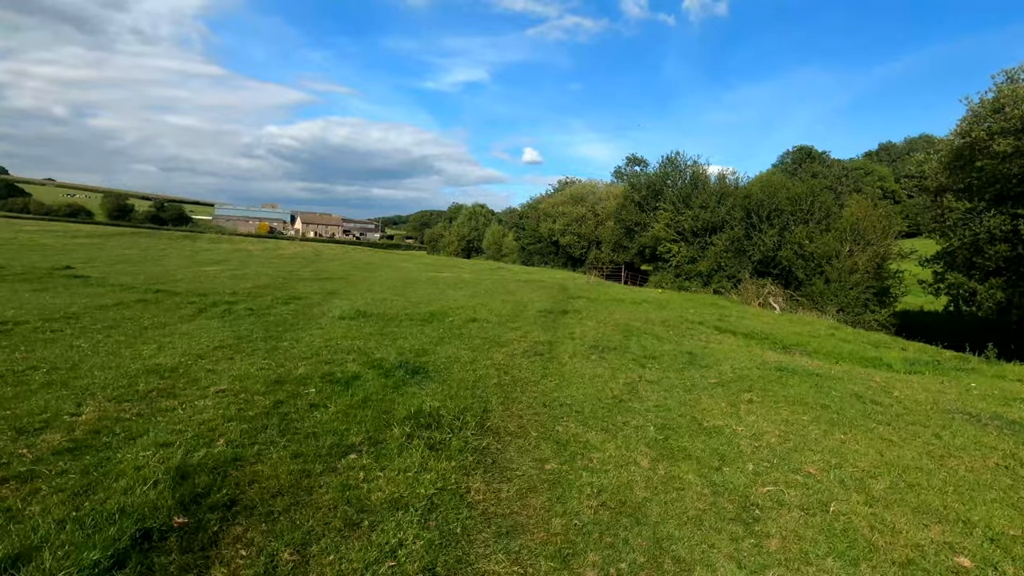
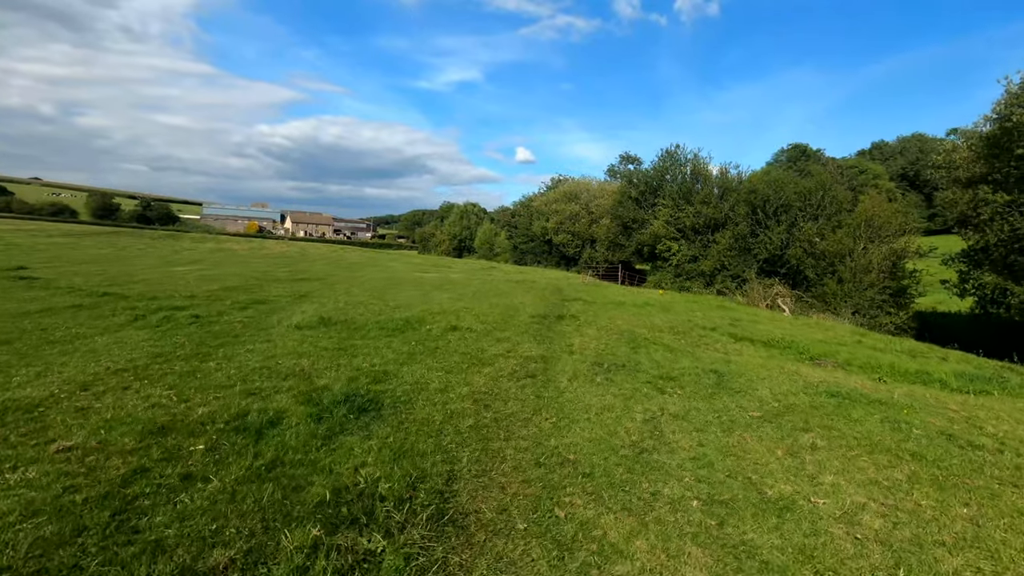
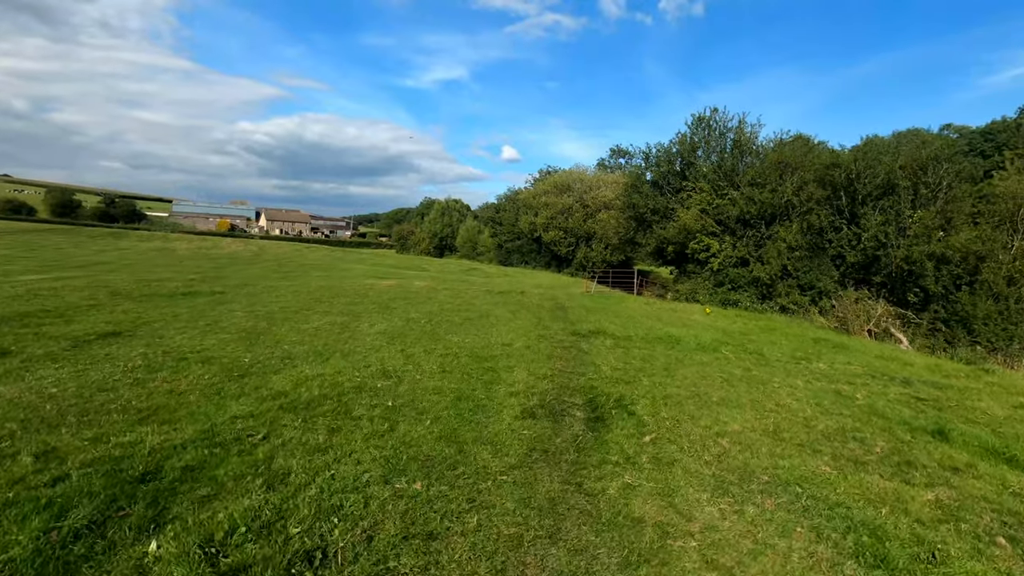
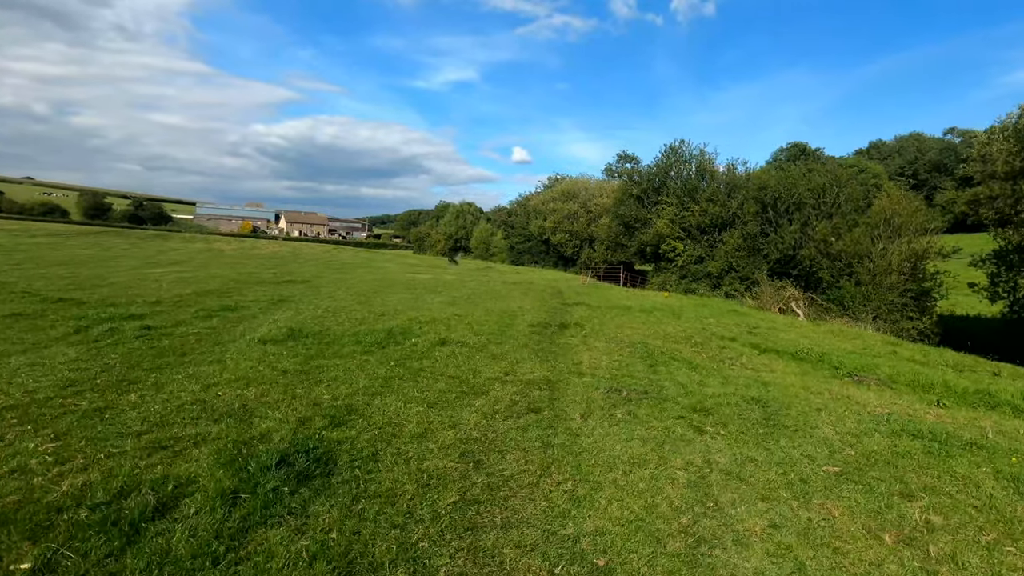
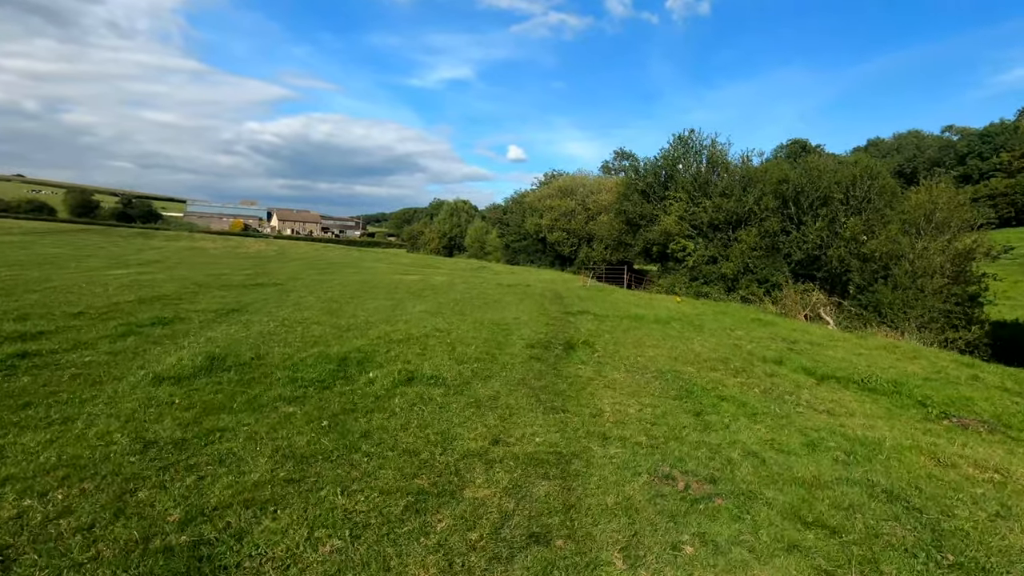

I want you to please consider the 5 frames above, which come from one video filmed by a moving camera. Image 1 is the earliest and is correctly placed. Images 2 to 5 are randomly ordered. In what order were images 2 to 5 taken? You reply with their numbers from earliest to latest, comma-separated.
2, 4, 5, 3
